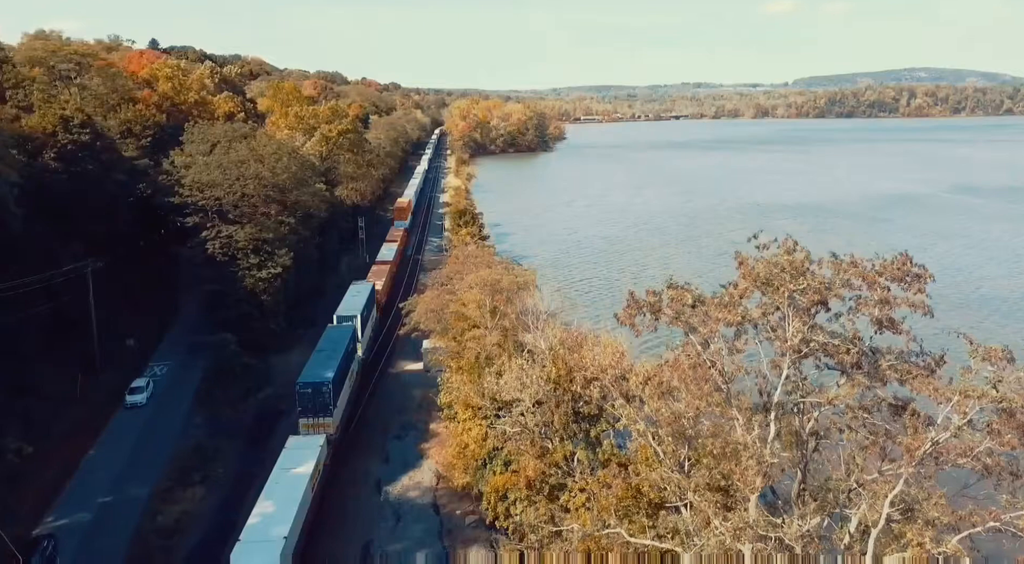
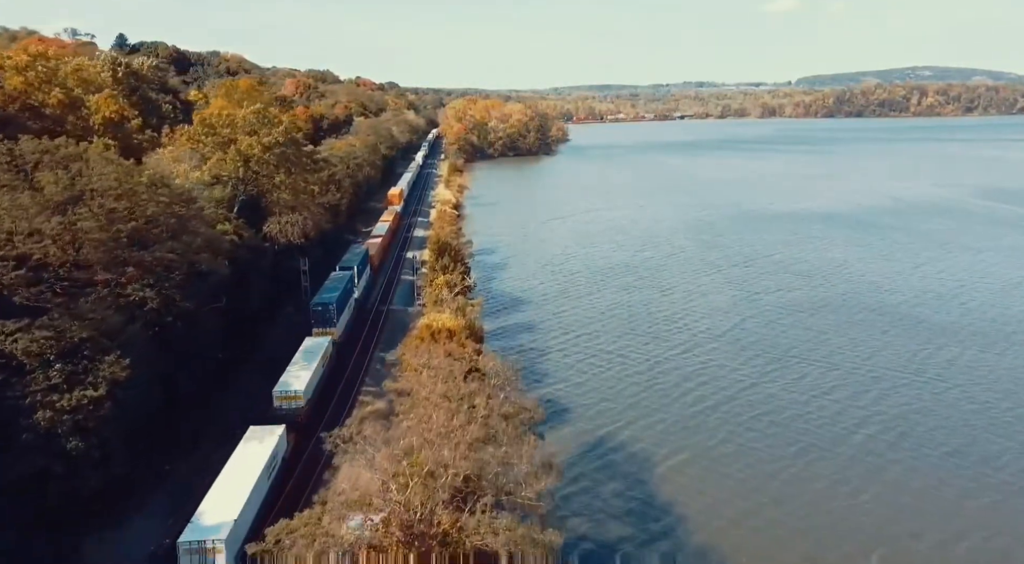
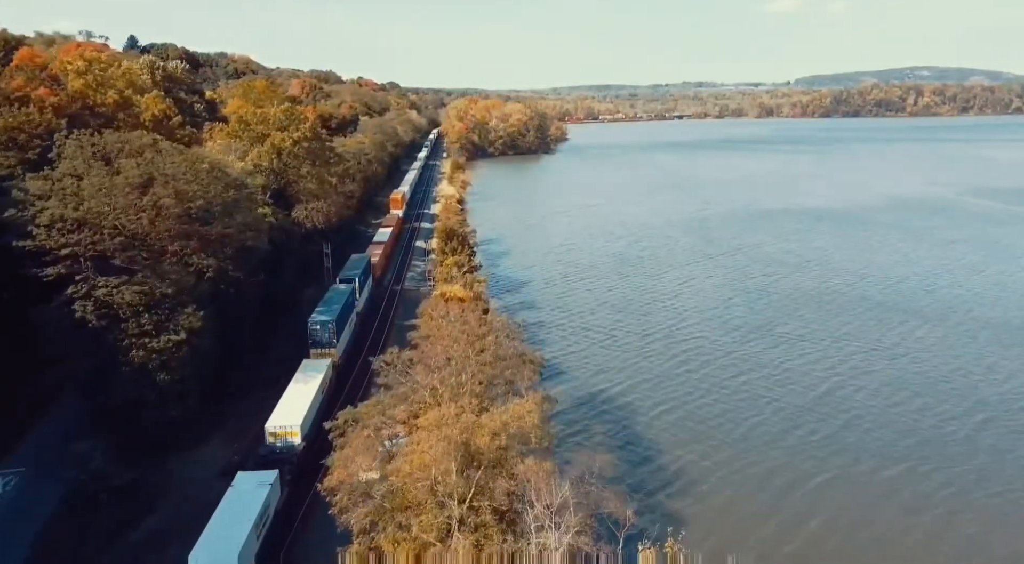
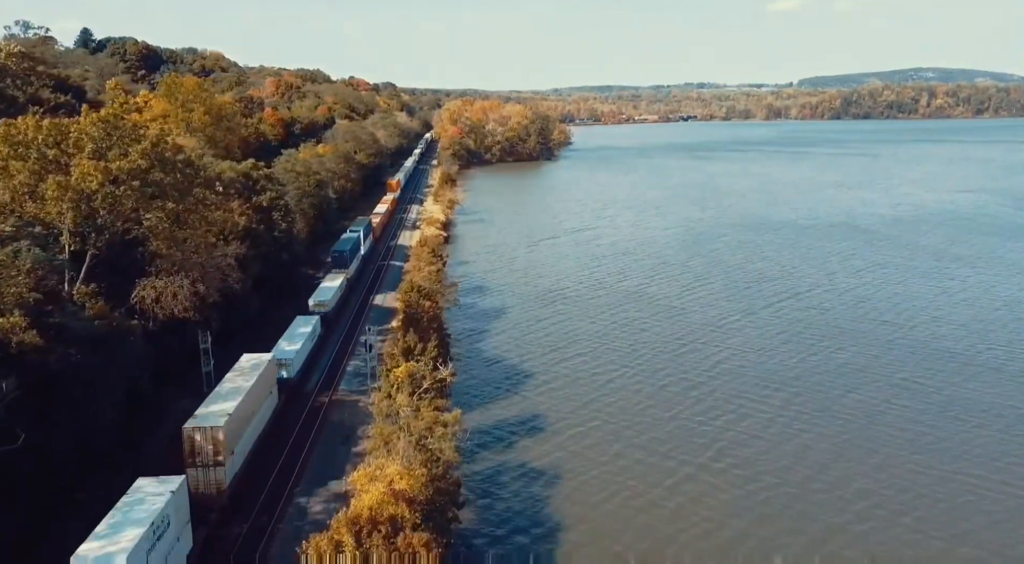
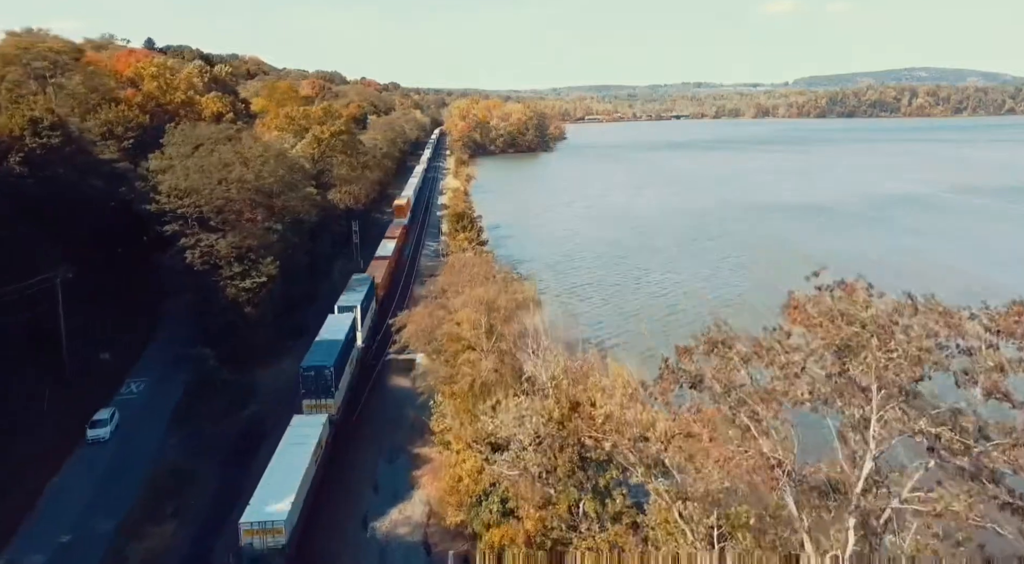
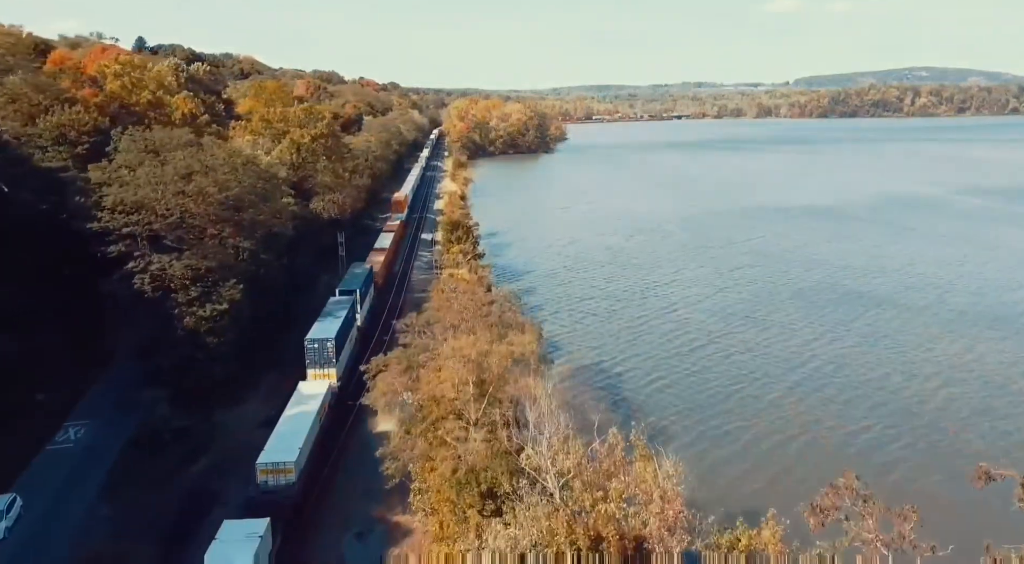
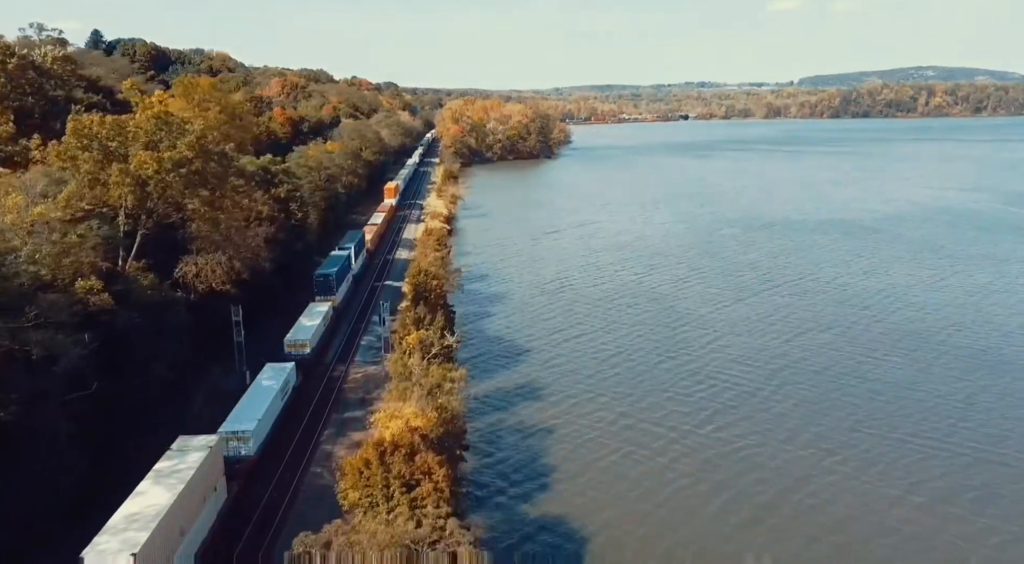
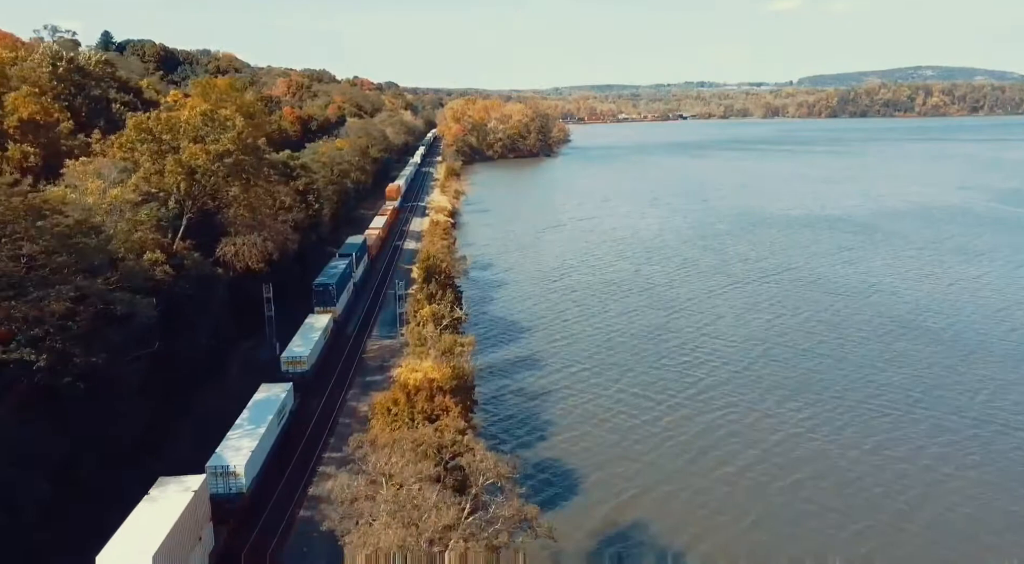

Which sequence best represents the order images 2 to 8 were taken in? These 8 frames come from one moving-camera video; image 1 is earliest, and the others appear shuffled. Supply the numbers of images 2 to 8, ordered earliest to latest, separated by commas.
5, 6, 3, 2, 8, 7, 4
